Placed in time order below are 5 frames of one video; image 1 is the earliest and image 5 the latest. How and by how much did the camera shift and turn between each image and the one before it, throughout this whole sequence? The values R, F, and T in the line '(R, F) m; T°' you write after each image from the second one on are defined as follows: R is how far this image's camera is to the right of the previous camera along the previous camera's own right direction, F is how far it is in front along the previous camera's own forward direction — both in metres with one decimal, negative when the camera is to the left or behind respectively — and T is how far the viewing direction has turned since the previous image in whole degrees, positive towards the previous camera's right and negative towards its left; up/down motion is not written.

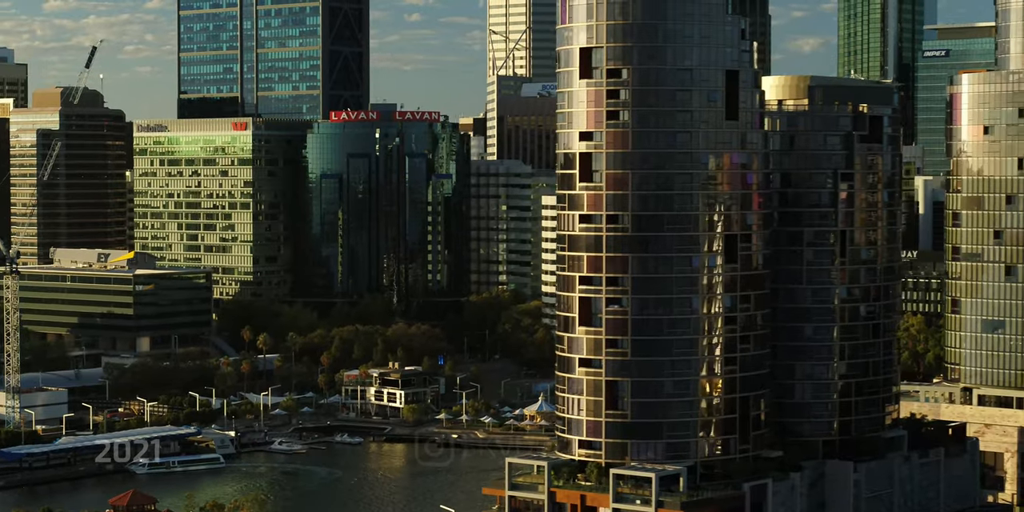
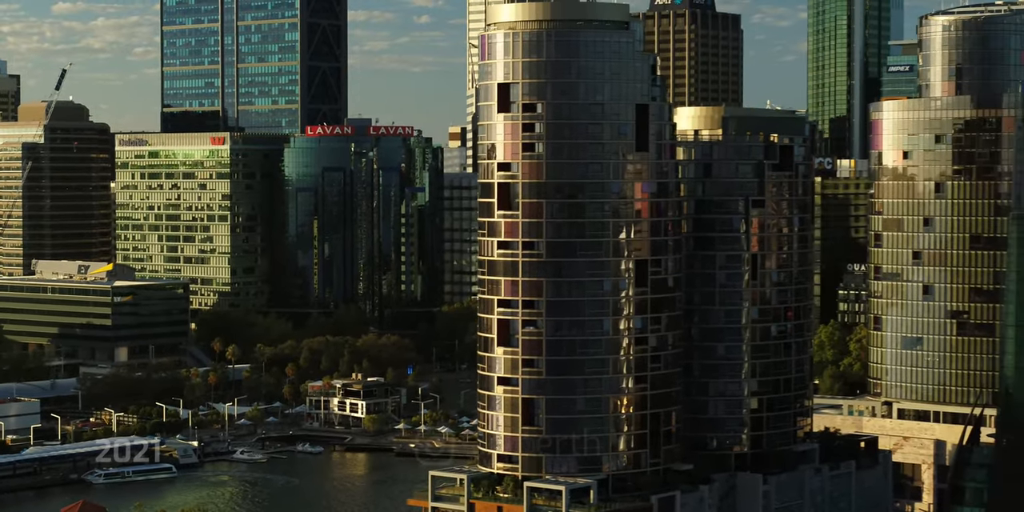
(+3.5, -4.3) m; 0°
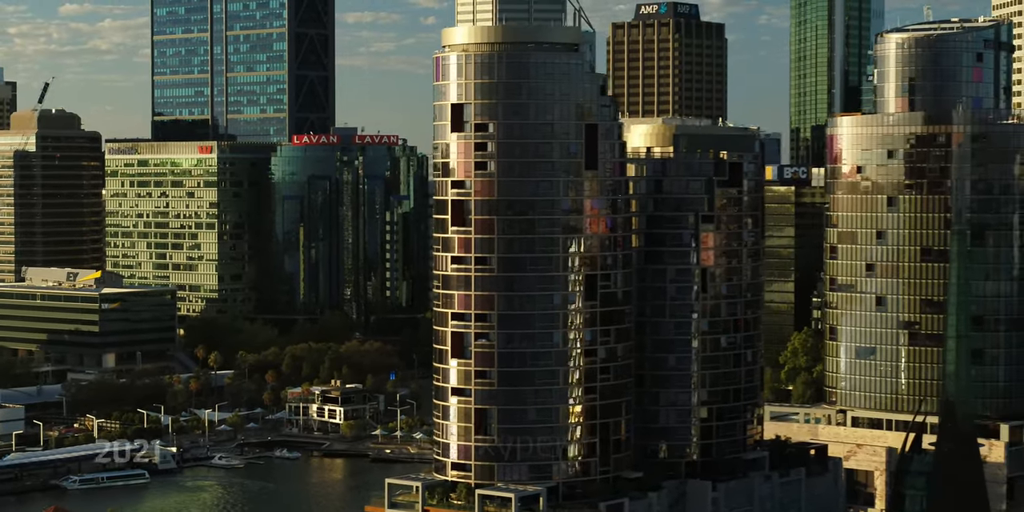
(+2.2, -2.7) m; 0°
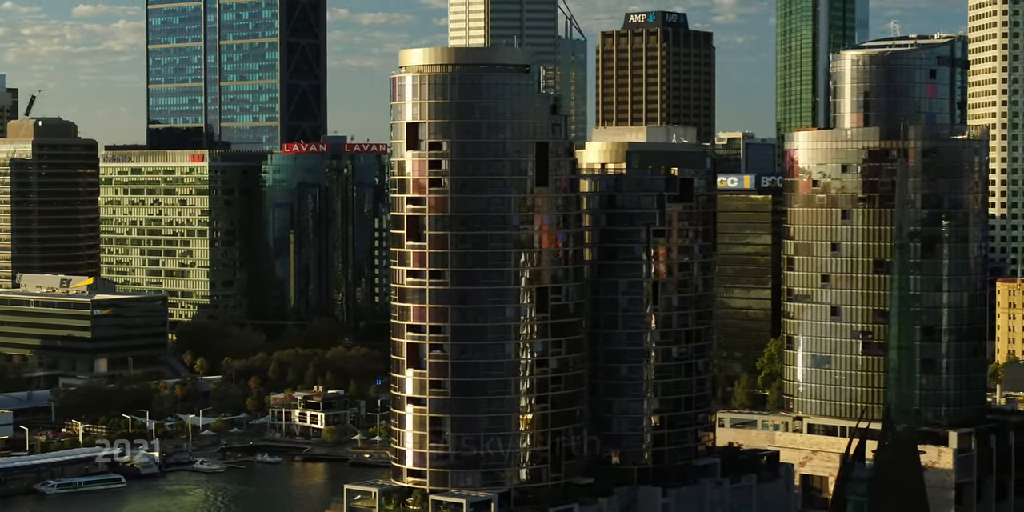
(+2.6, -3.0) m; 0°
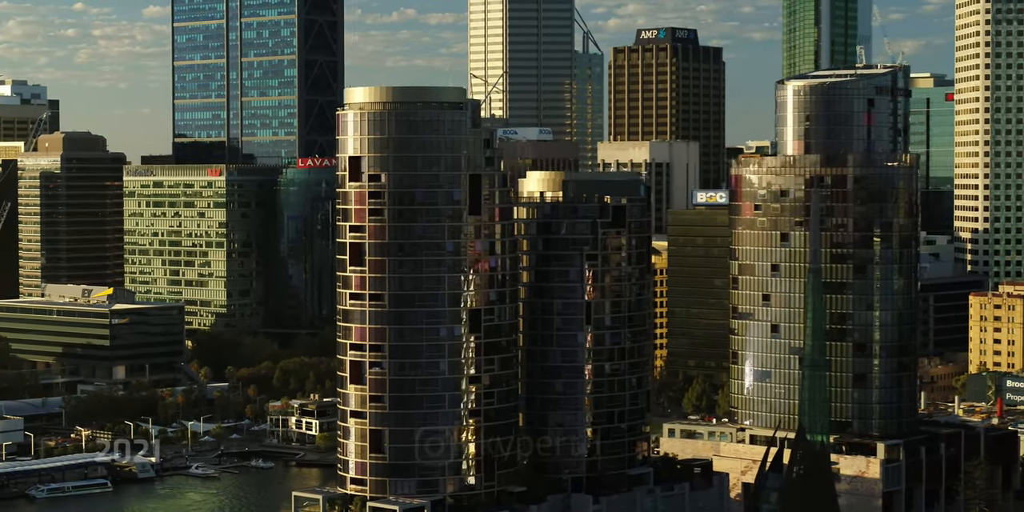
(+6.1, -6.3) m; -2°
